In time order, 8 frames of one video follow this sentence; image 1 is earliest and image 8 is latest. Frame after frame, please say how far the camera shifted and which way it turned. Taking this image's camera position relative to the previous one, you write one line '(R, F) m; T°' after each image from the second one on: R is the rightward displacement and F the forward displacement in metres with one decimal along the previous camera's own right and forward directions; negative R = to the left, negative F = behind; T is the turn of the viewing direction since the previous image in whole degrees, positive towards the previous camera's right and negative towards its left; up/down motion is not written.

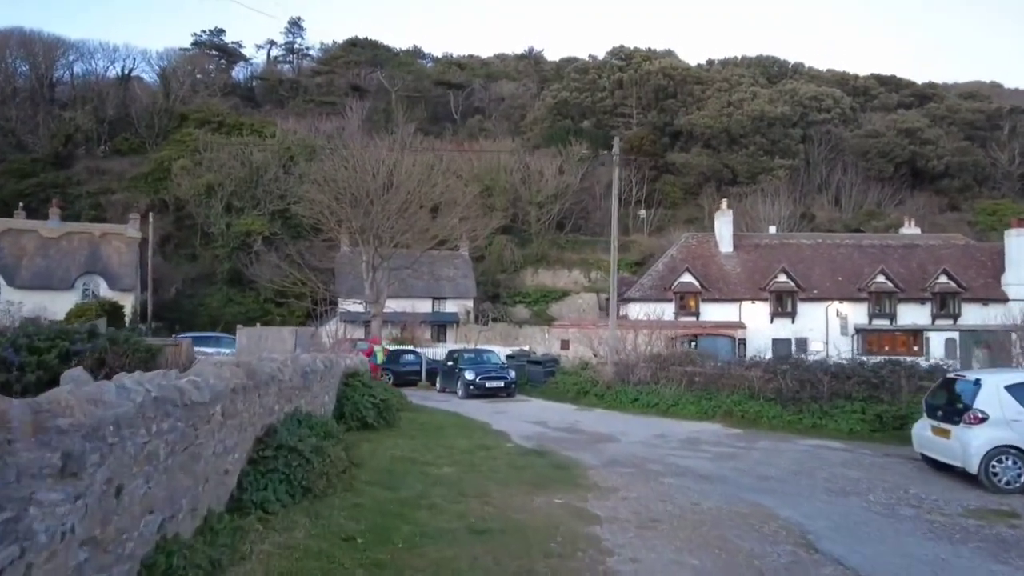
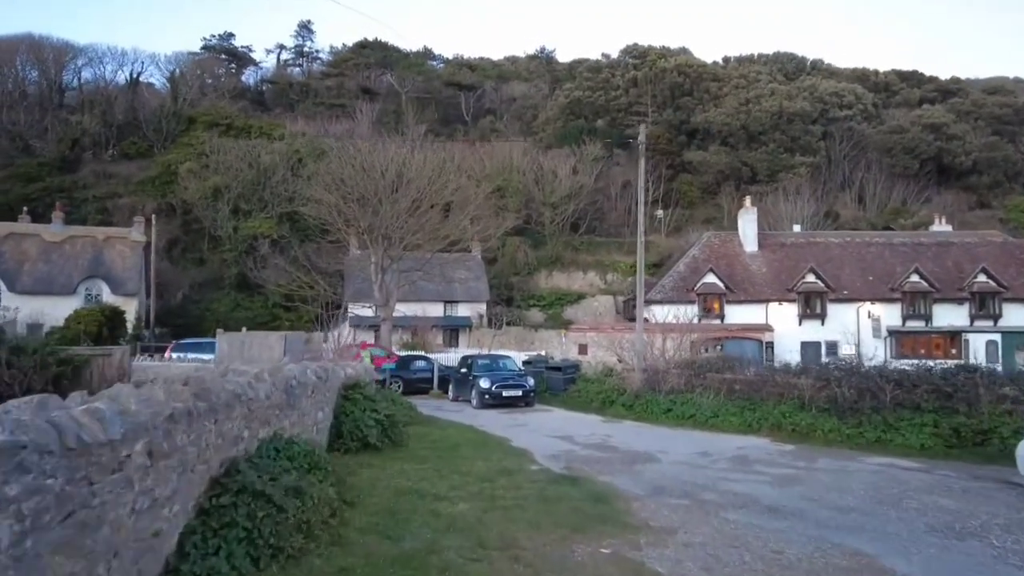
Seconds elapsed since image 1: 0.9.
(-0.2, +1.6) m; -1°
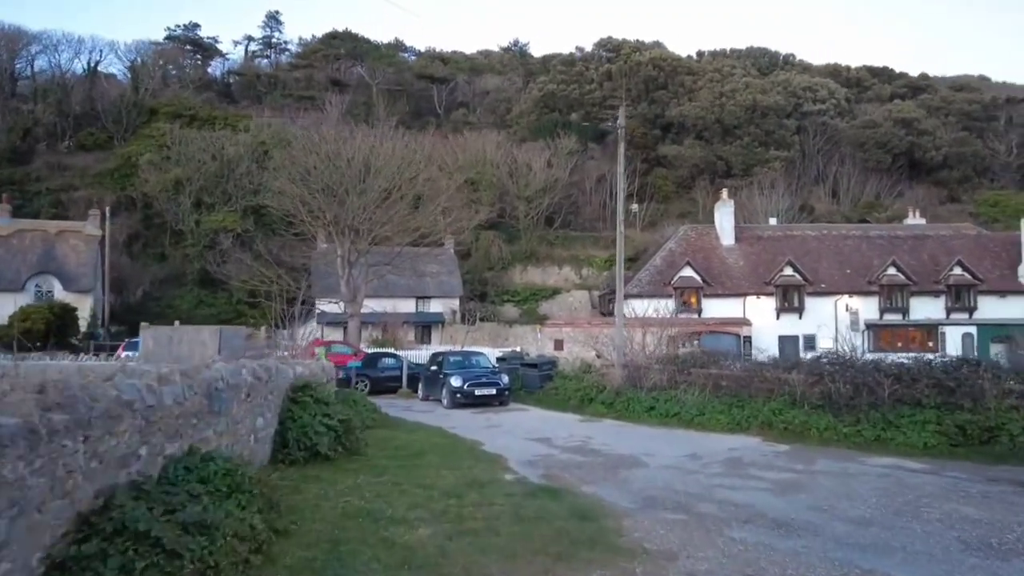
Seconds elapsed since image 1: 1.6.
(0.0, +1.1) m; +2°
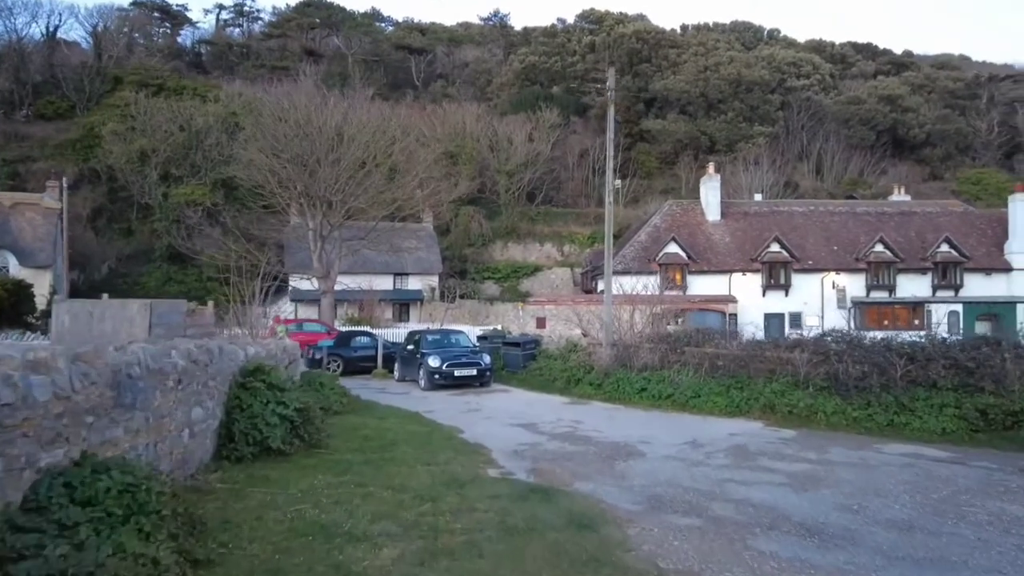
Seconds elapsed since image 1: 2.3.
(0.0, +1.2) m; +2°
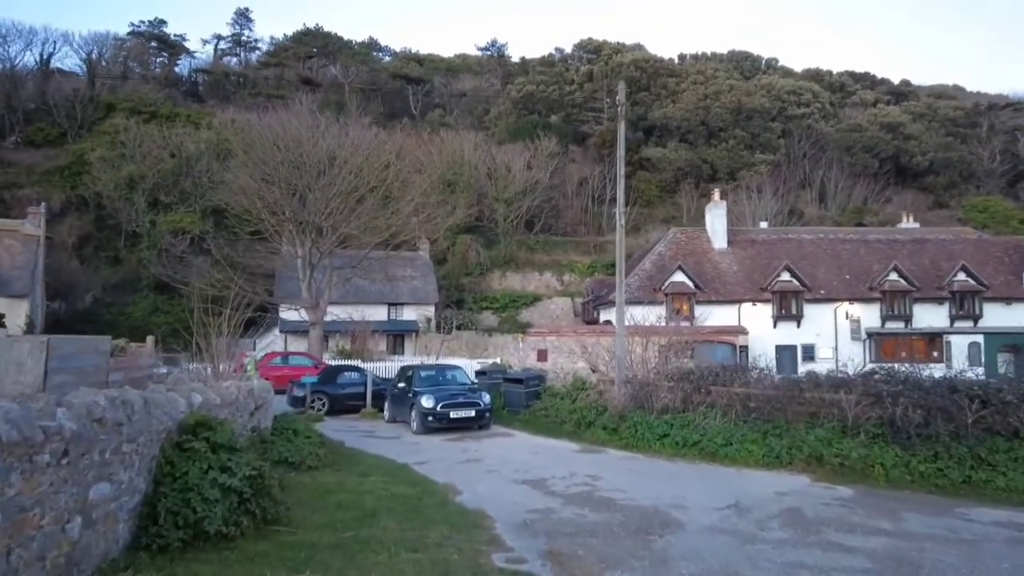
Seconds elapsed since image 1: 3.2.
(-0.1, +1.6) m; 0°
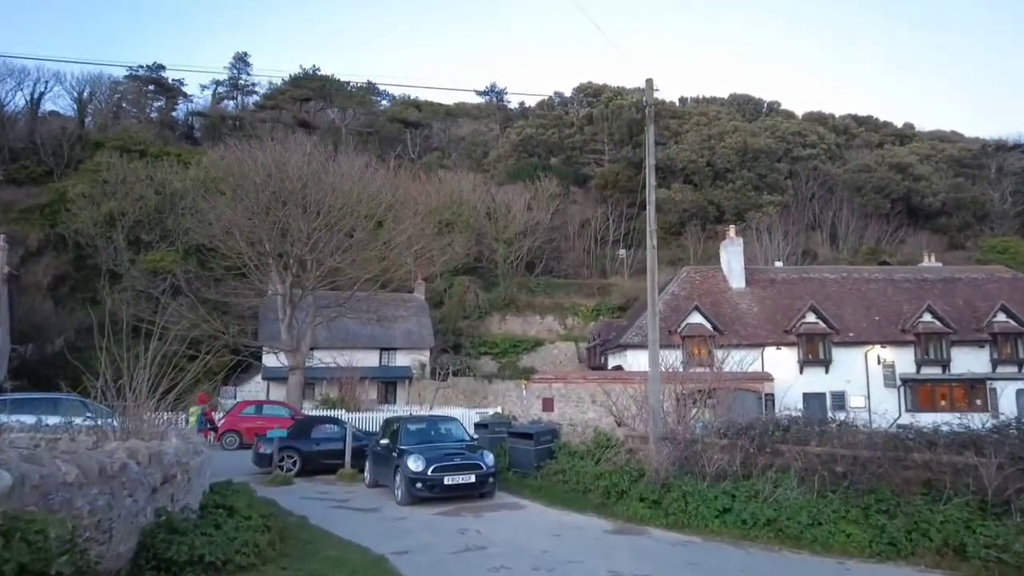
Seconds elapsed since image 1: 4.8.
(-0.2, +2.8) m; 0°
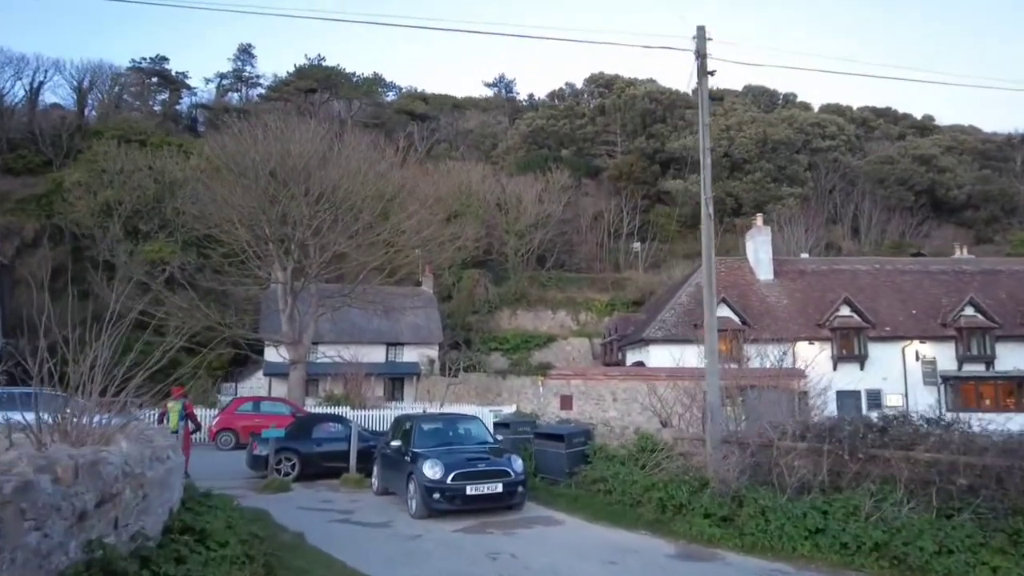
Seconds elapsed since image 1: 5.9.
(-0.5, +1.8) m; 0°
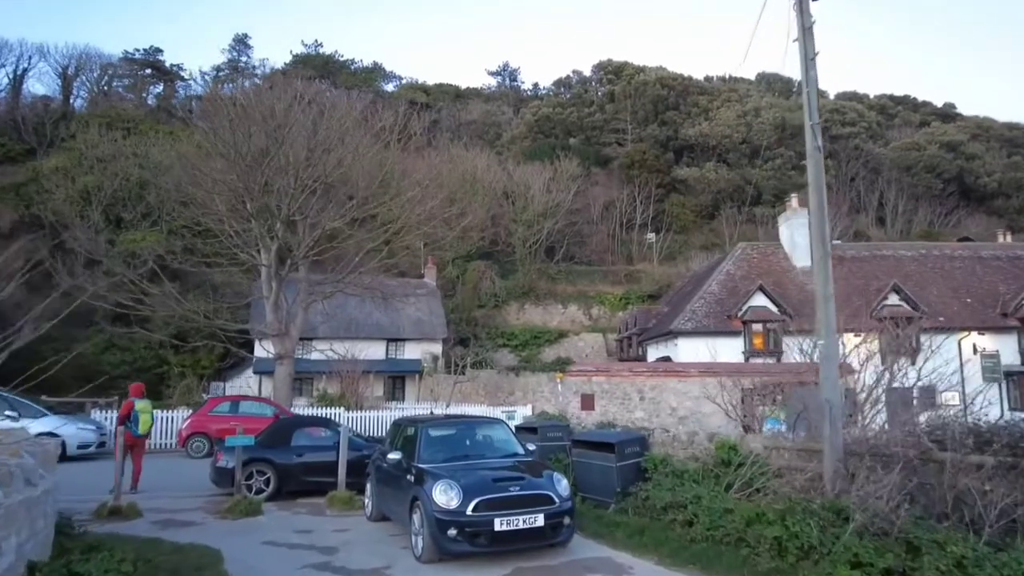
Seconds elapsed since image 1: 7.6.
(-0.5, +3.0) m; 0°
